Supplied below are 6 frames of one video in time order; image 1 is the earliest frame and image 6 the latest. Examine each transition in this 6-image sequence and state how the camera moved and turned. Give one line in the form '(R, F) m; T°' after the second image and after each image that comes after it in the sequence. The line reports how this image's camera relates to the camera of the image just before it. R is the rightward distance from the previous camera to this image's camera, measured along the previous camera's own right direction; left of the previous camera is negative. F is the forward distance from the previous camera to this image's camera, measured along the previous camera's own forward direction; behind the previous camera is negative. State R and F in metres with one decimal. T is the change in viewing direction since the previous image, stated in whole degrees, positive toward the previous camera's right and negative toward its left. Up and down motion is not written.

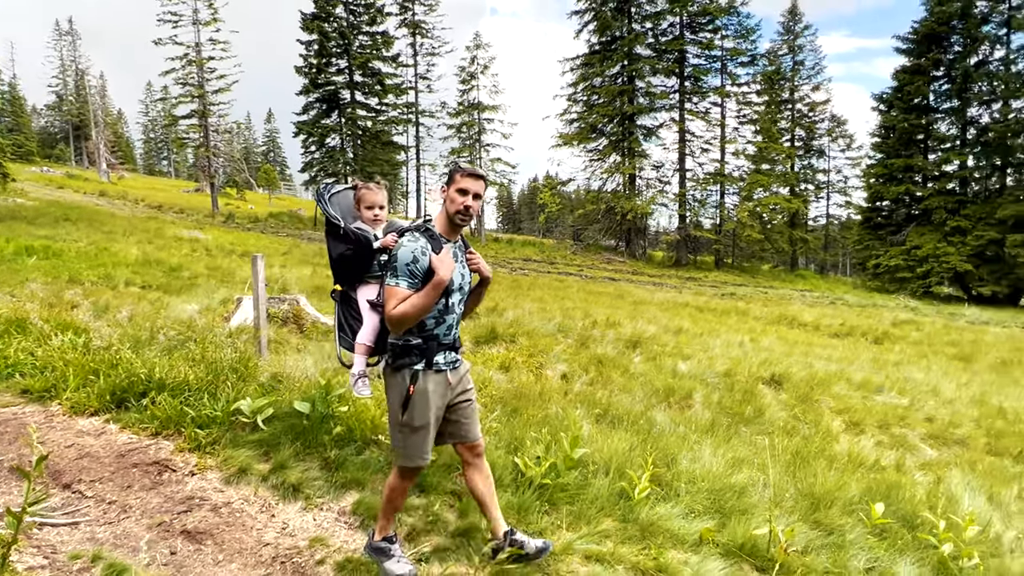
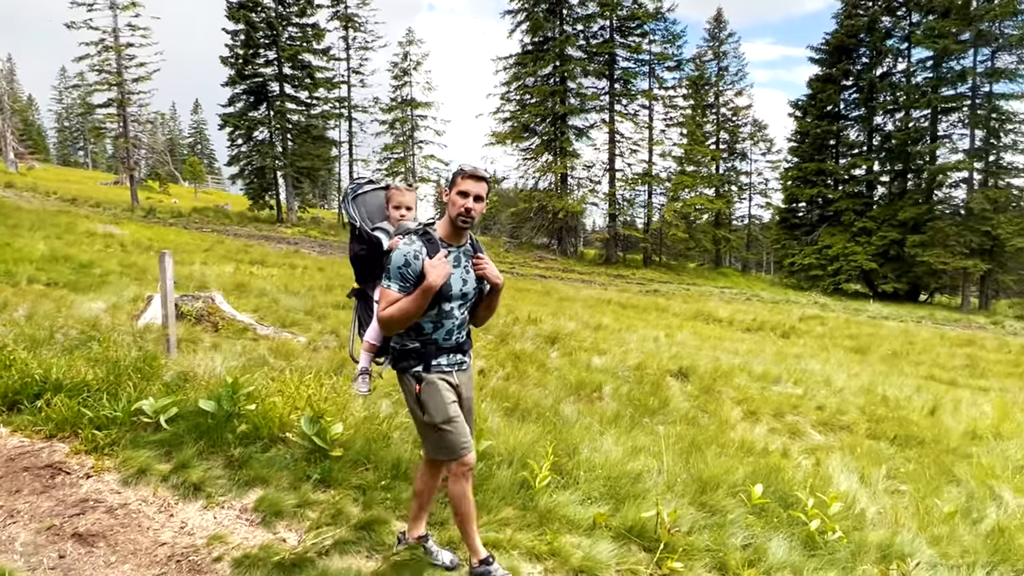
(+0.2, -0.1) m; +5°
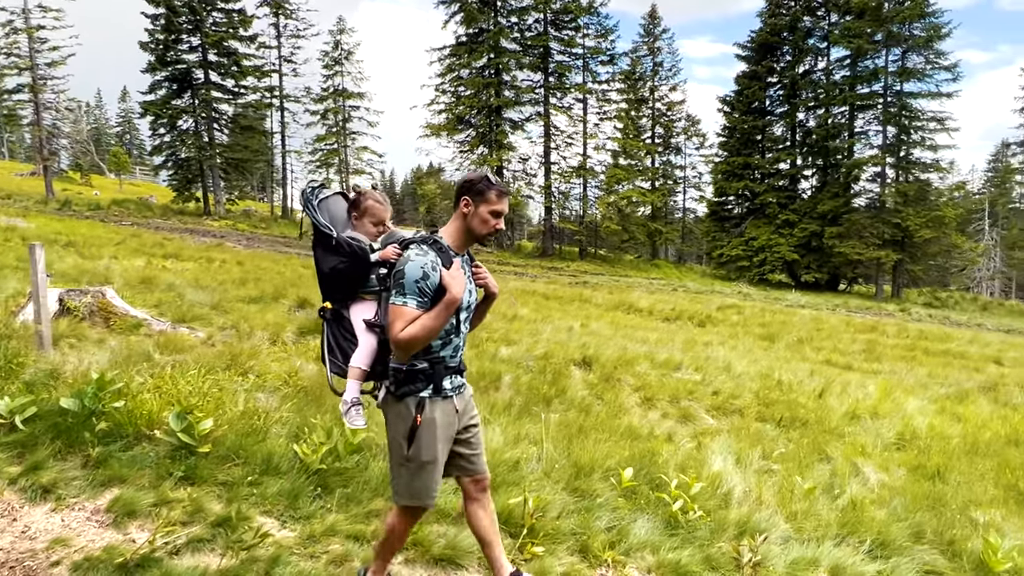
(+0.5, 0.0) m; +5°
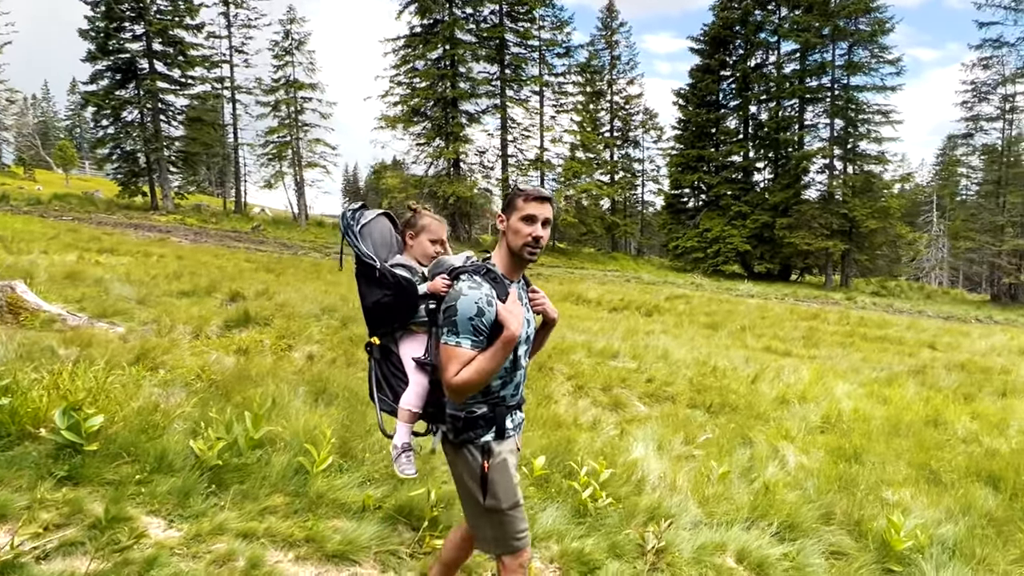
(+0.4, +0.1) m; +3°
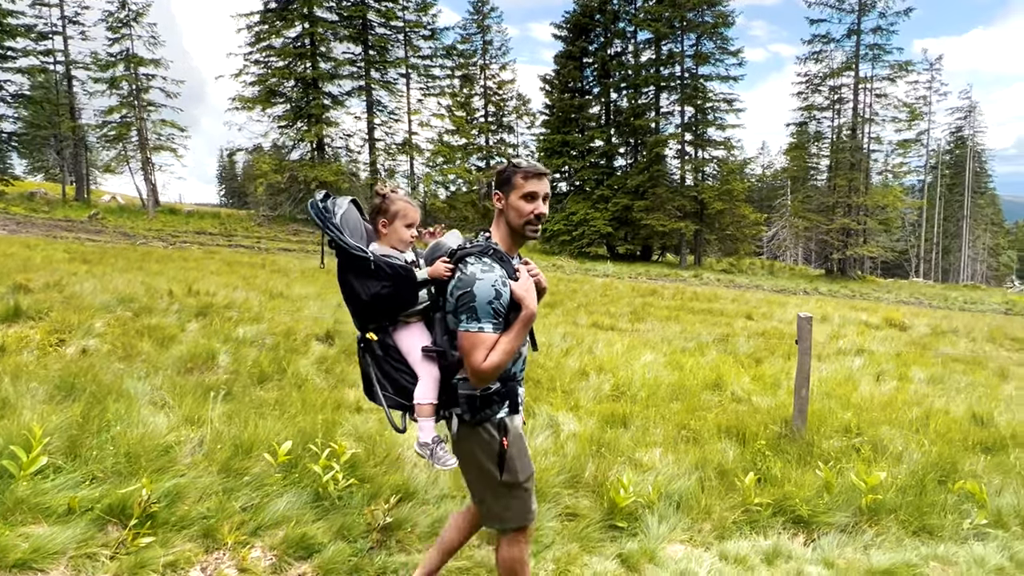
(+1.0, 0.0) m; +9°
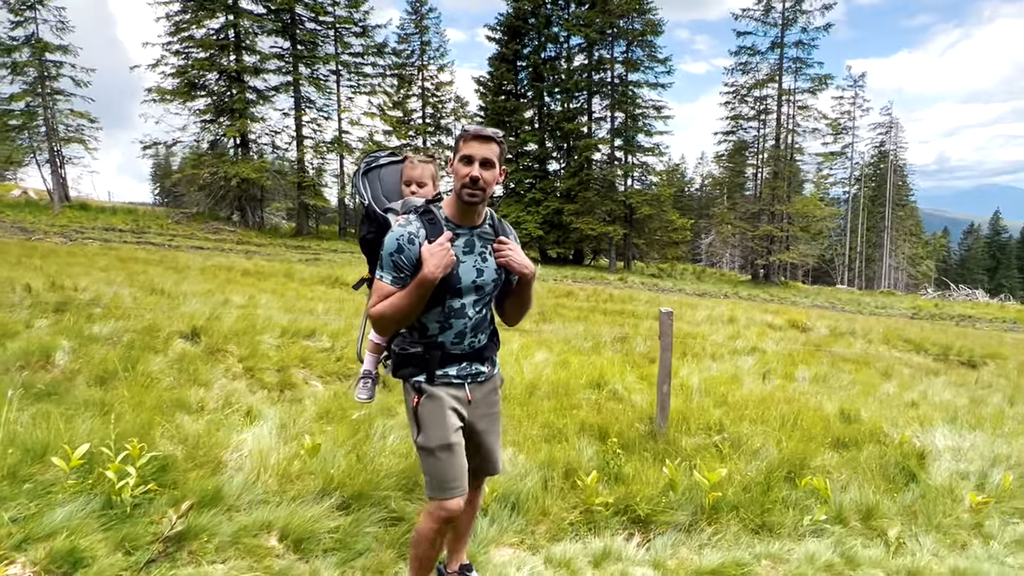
(+0.8, +0.2) m; +5°
